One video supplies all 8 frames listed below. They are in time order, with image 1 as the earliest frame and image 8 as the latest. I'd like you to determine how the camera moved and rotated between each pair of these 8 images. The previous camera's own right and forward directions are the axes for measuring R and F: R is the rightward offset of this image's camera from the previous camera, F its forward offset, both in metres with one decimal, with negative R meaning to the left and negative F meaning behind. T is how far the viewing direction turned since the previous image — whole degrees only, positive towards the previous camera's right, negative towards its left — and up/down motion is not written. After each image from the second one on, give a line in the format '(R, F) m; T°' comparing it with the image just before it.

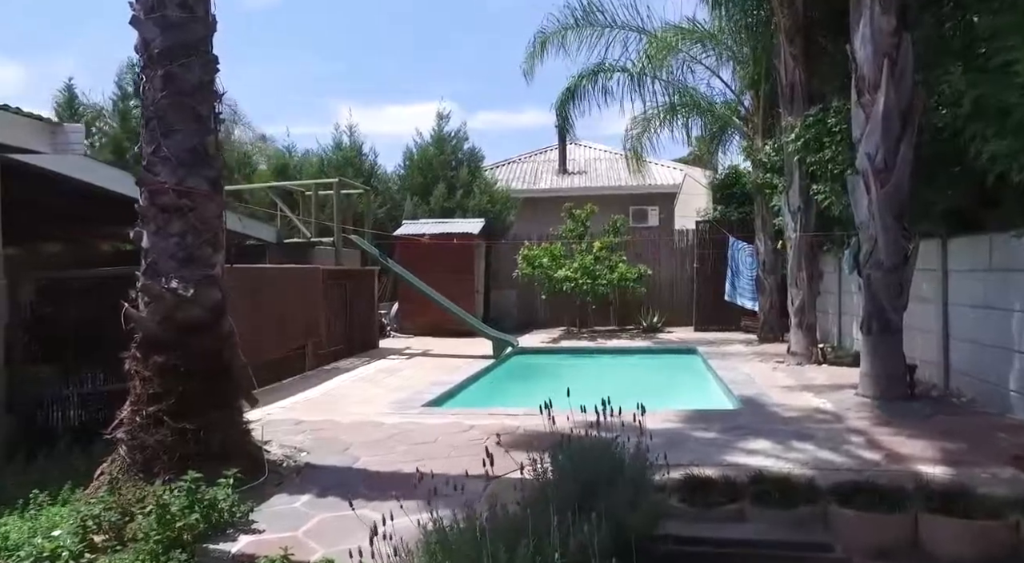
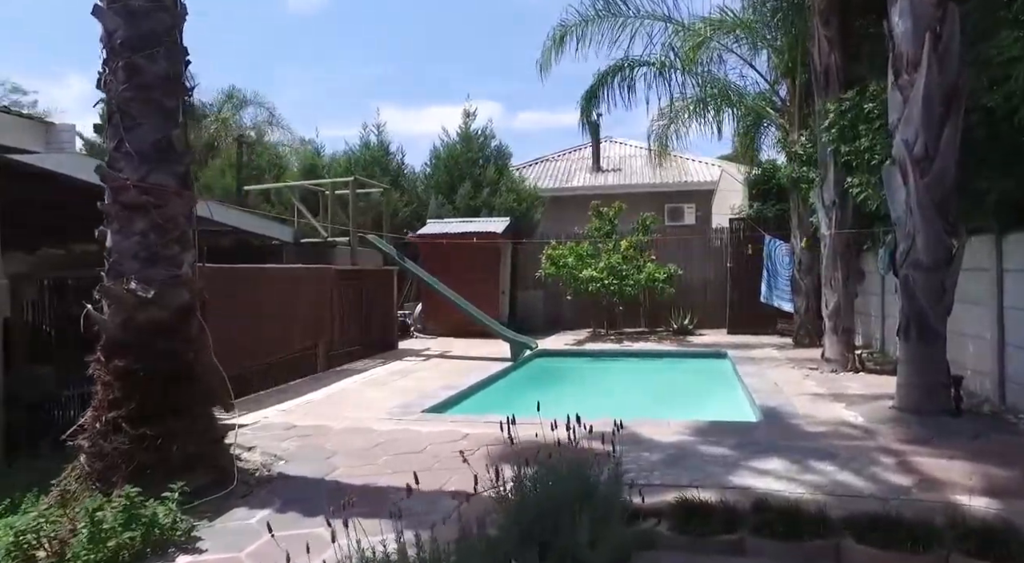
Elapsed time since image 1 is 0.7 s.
(+0.4, +0.3) m; -4°
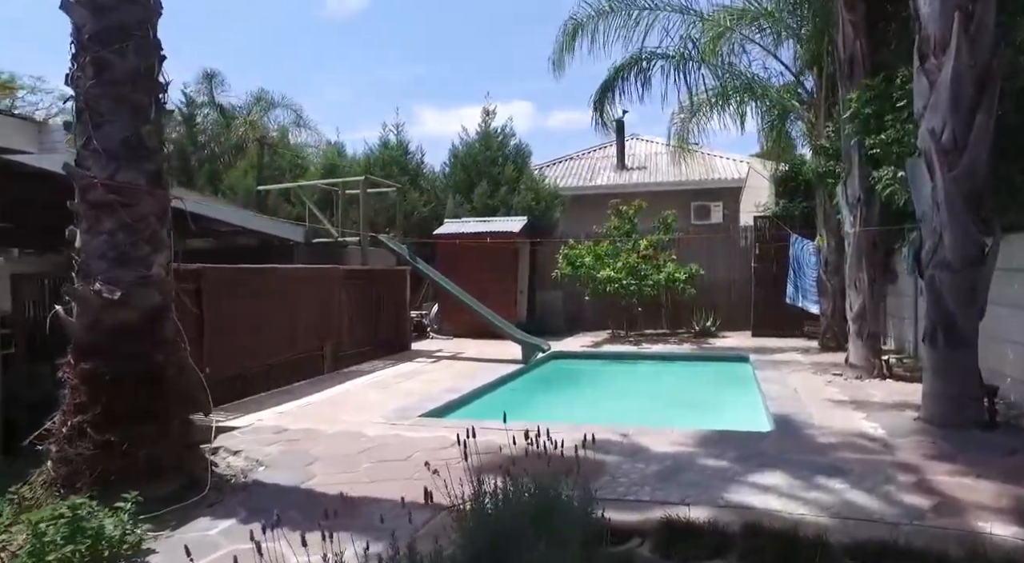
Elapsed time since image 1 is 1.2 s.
(+0.3, +0.2) m; -3°
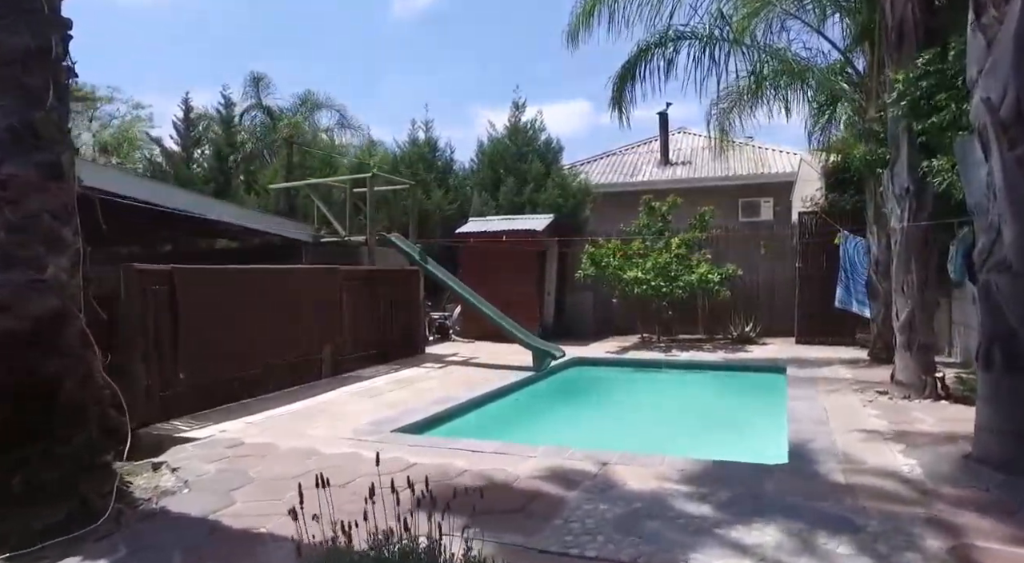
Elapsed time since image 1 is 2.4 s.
(+0.6, +0.6) m; -5°
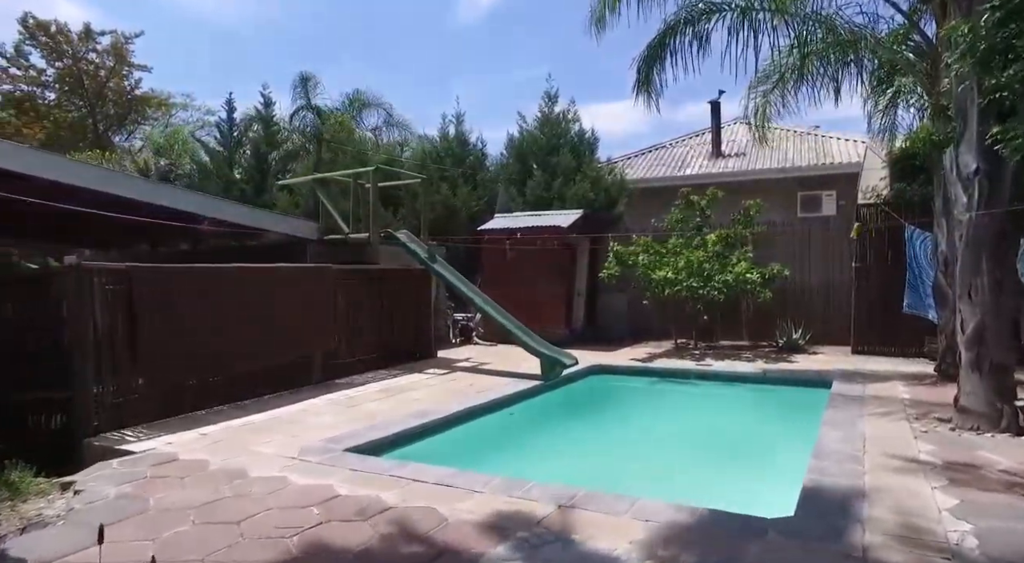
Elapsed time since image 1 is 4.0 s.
(+0.7, +0.8) m; -6°
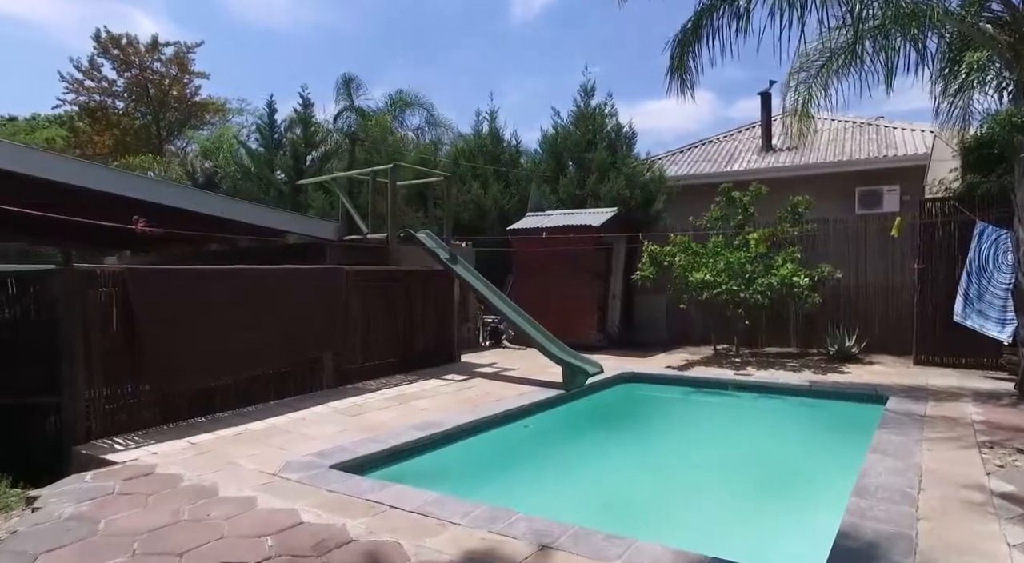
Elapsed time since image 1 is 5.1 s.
(+0.3, +0.5) m; -5°
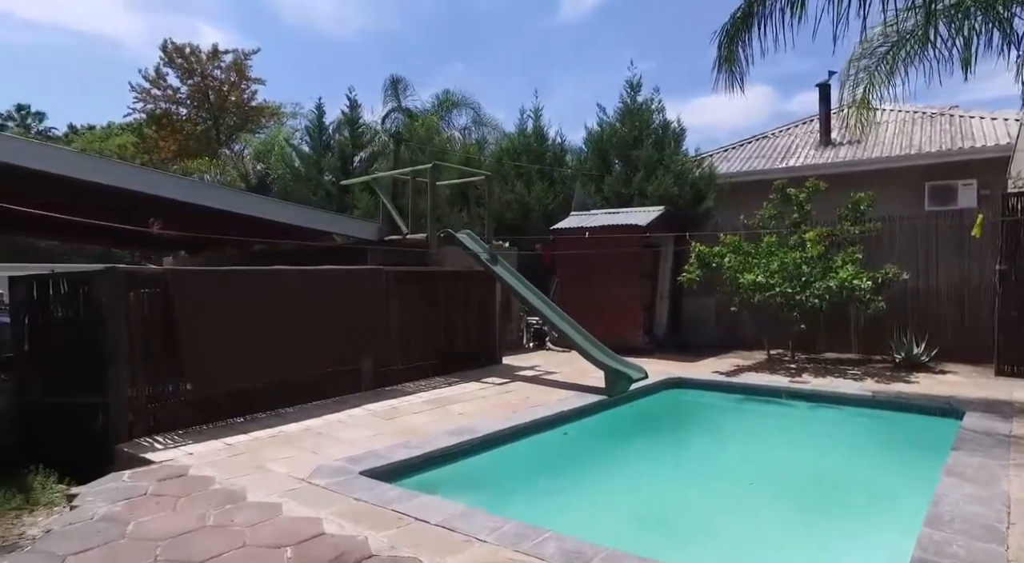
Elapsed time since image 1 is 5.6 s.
(+0.1, +0.2) m; -4°
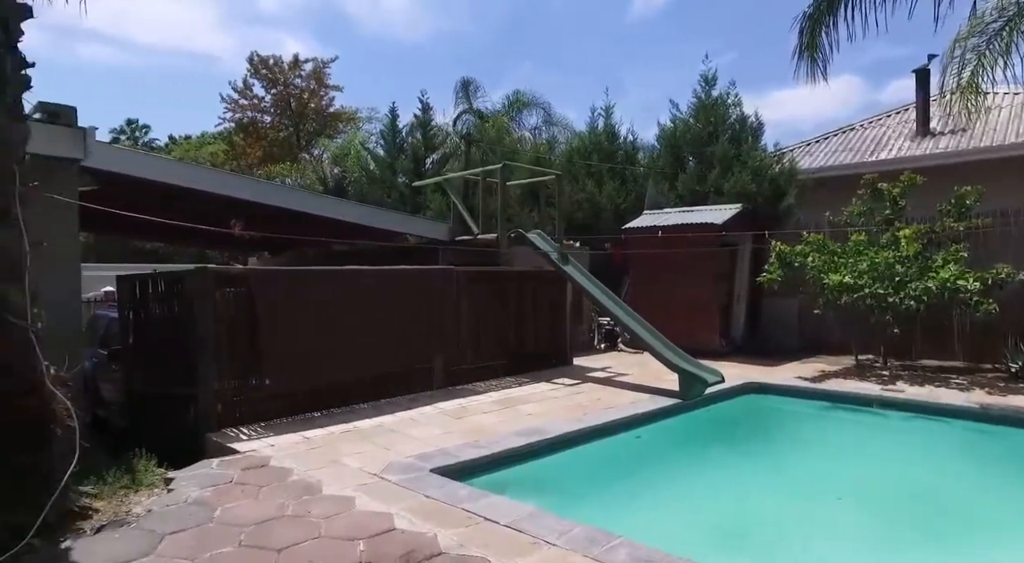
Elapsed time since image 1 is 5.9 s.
(0.0, 0.0) m; -6°
